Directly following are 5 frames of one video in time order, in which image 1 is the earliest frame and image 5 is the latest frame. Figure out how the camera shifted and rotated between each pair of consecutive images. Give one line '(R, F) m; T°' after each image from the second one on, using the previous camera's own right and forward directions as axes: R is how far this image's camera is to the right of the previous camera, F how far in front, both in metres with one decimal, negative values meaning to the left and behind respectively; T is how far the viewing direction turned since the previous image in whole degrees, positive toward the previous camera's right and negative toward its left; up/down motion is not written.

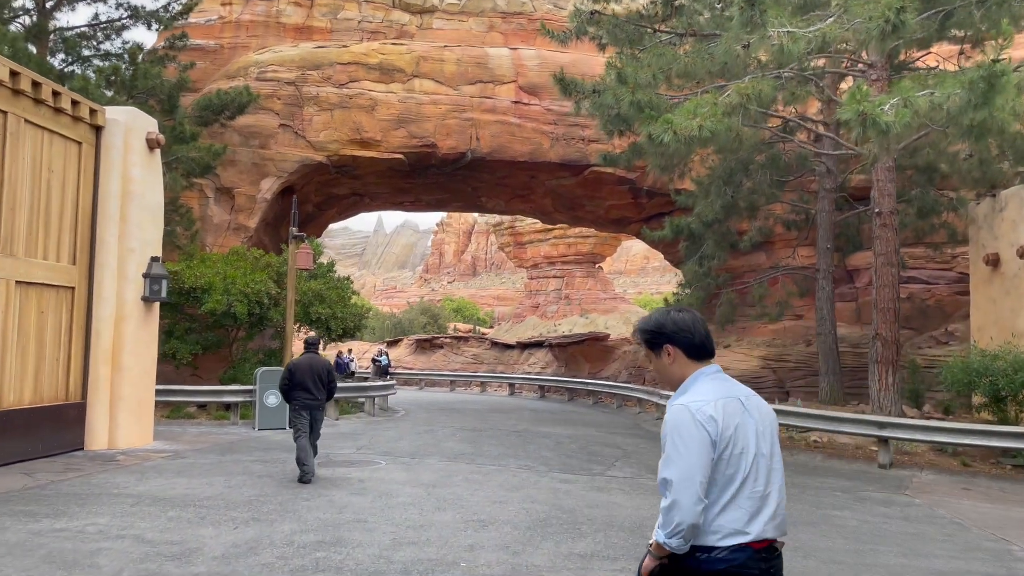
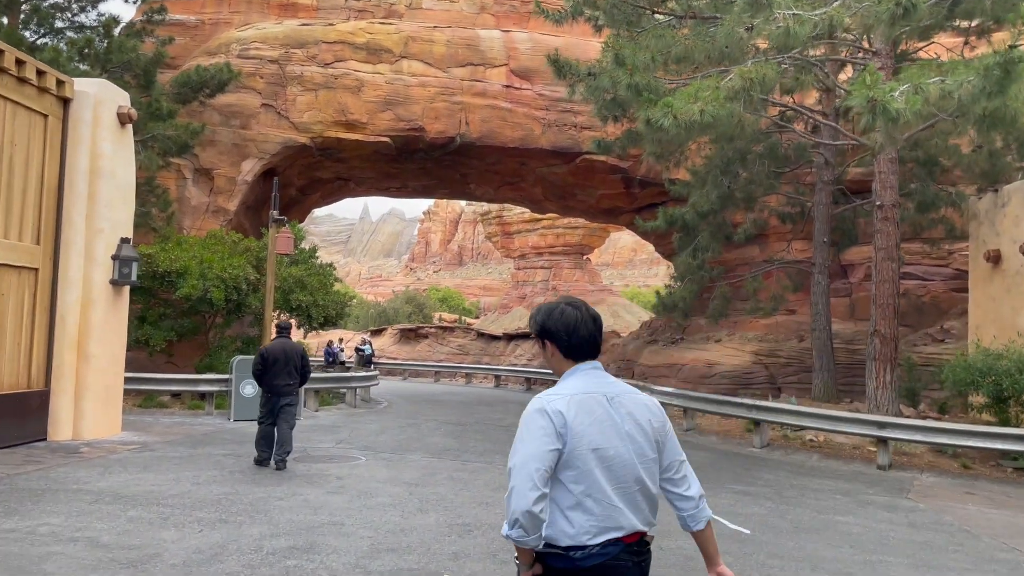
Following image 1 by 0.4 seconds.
(-0.1, +0.6) m; +1°
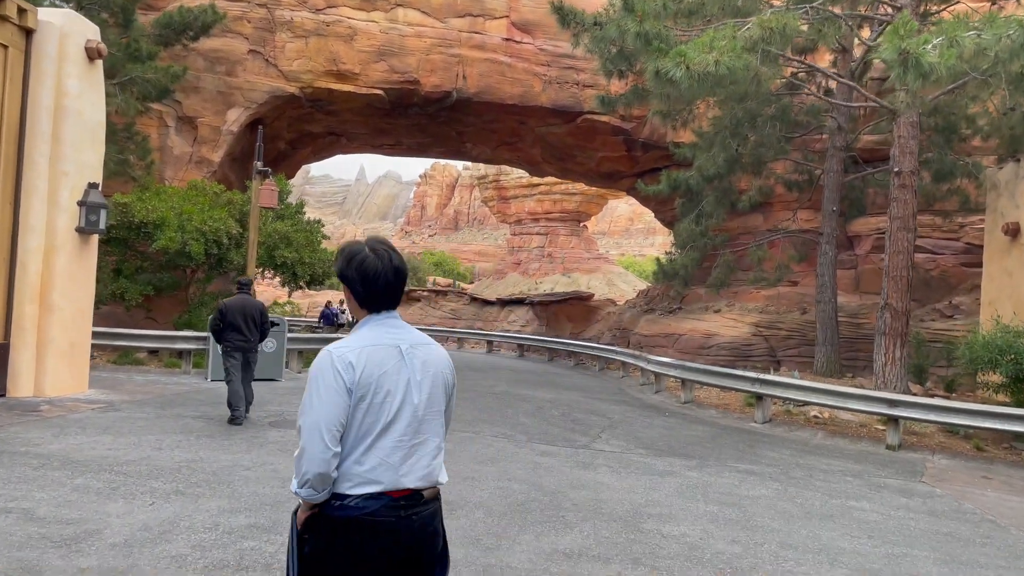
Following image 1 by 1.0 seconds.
(0.0, +0.7) m; 0°
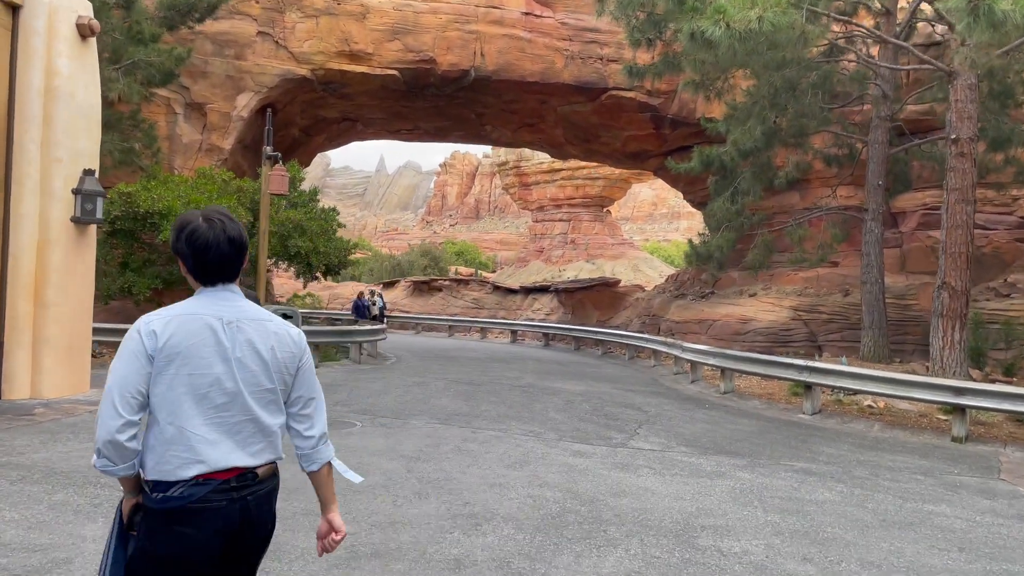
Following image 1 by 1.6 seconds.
(-0.1, +0.9) m; -2°
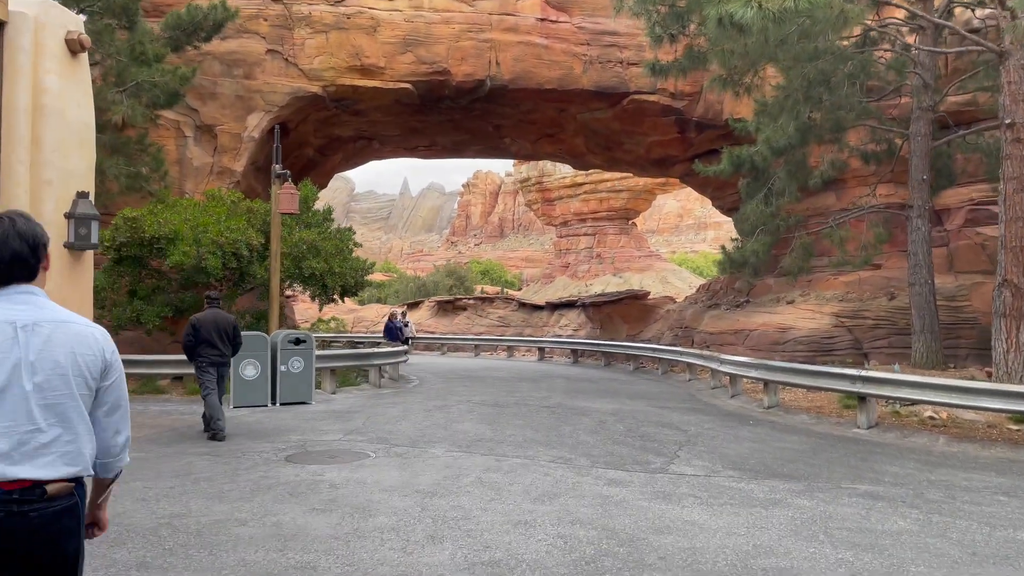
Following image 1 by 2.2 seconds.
(+0.1, +0.8) m; -2°
